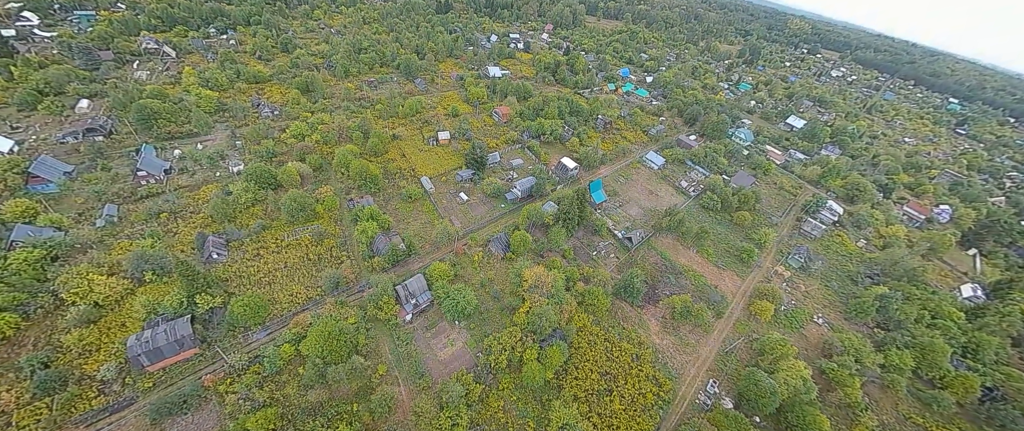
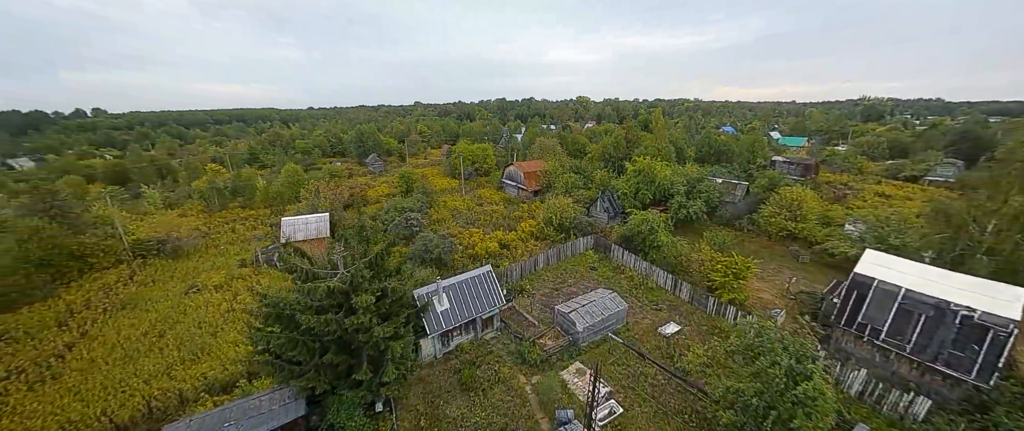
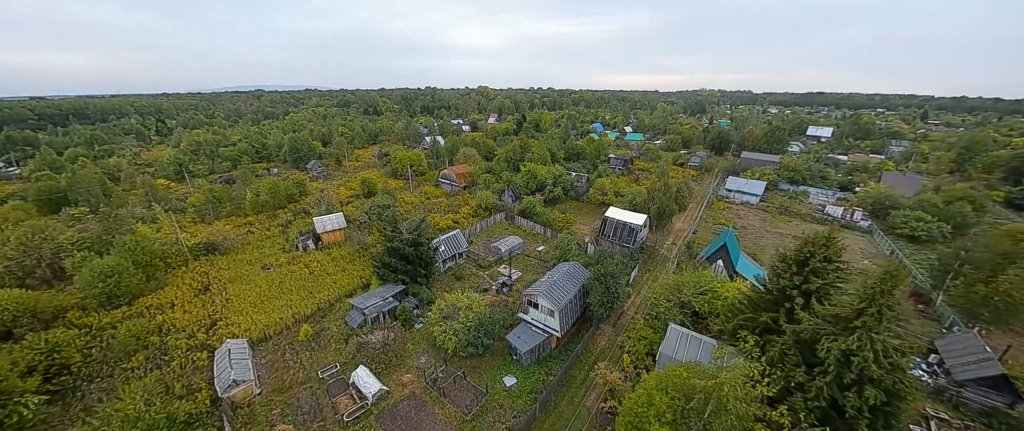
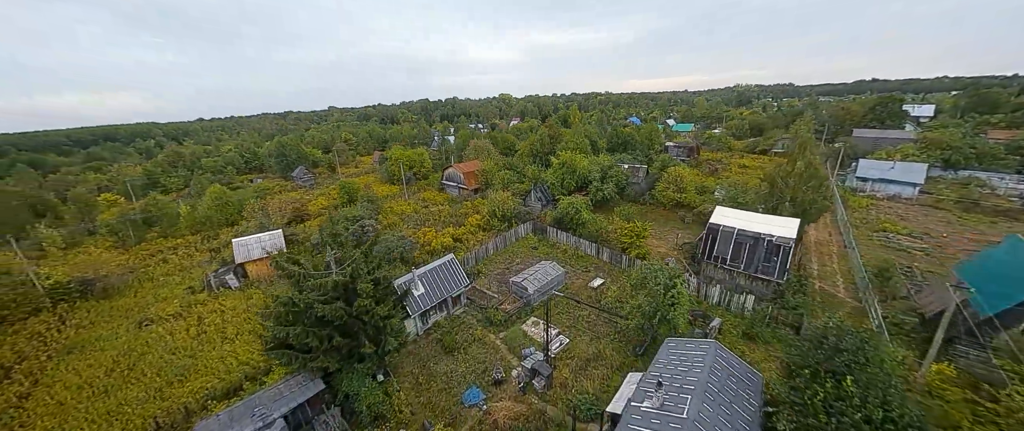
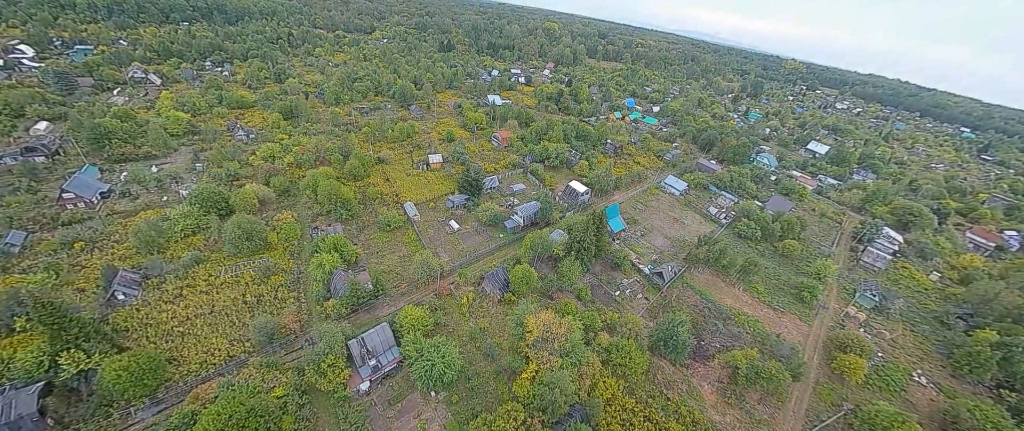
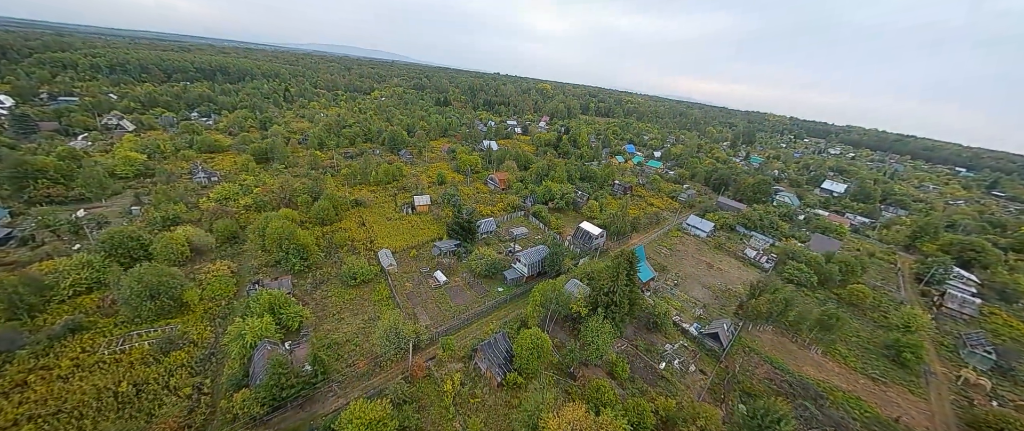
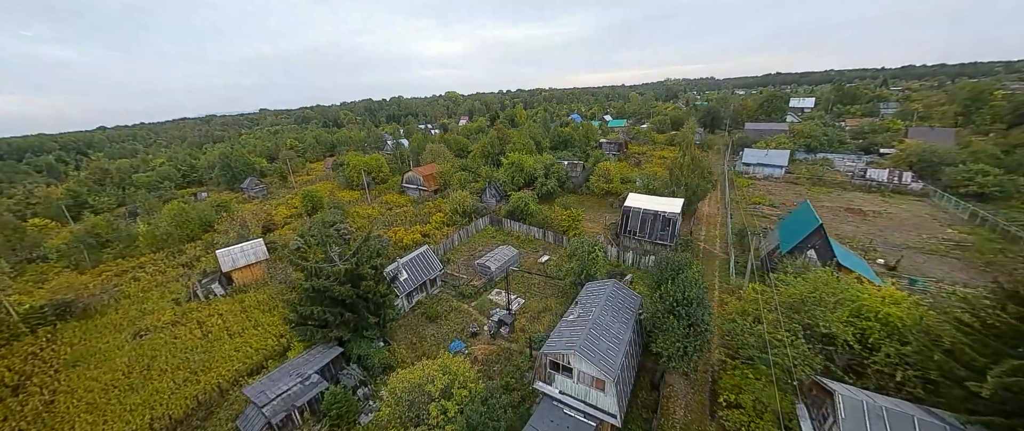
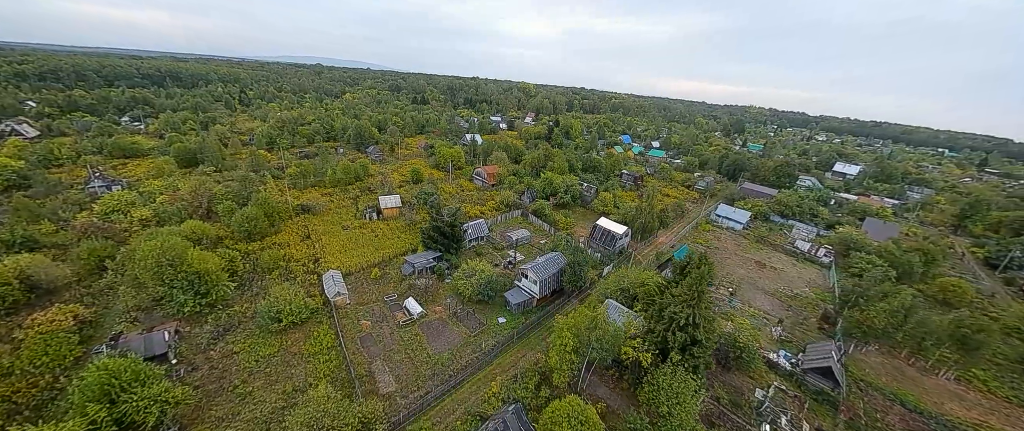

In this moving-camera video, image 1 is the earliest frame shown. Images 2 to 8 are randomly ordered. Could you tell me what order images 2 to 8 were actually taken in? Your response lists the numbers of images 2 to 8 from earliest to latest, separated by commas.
5, 6, 8, 3, 7, 4, 2
